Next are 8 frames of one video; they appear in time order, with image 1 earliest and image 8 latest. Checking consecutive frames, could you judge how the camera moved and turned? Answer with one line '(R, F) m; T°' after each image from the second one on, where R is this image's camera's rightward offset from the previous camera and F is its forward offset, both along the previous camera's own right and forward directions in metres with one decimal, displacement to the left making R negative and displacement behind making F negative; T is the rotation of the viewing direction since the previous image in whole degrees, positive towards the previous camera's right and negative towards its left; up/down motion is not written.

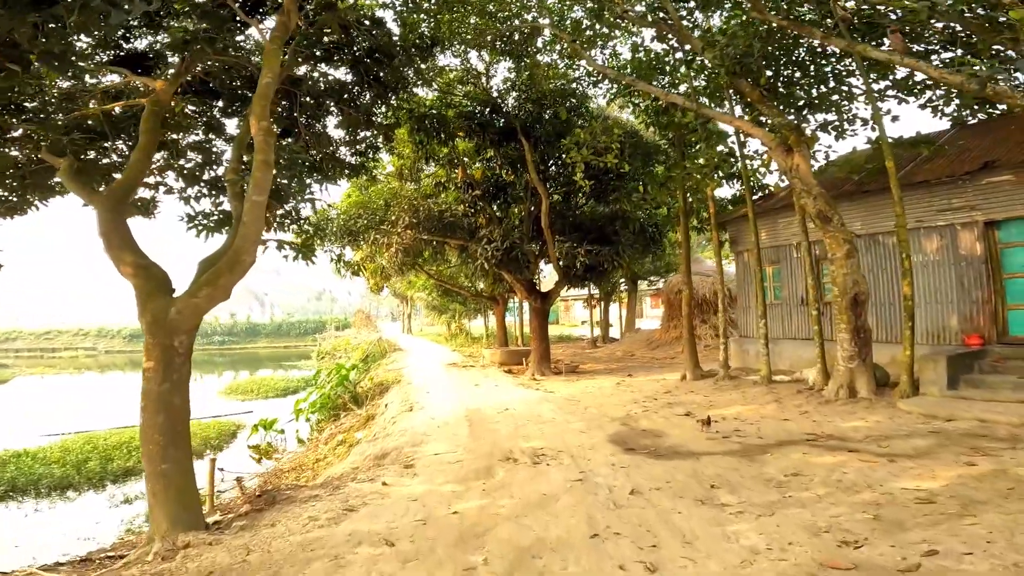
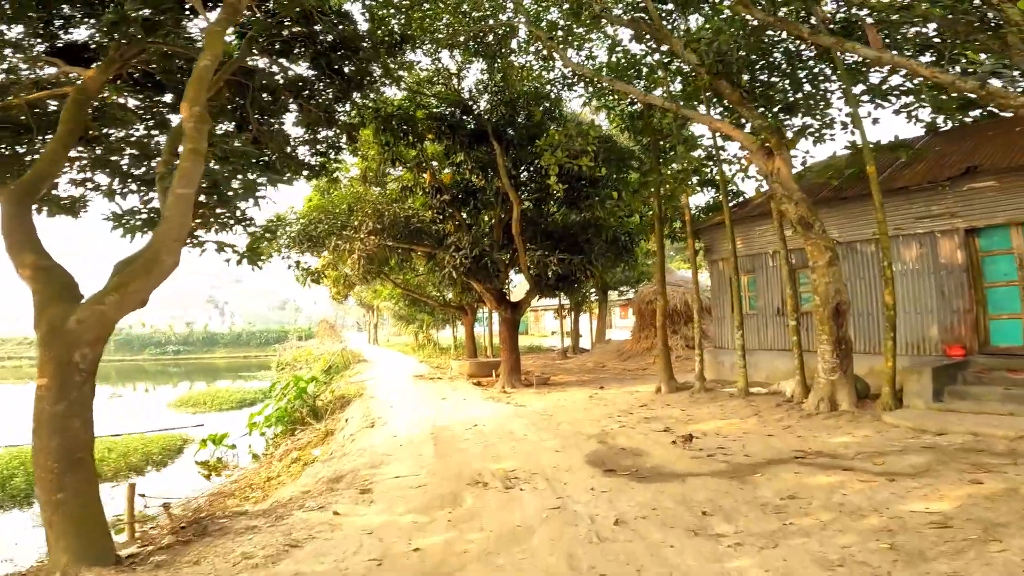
(0.0, +0.5) m; +3°
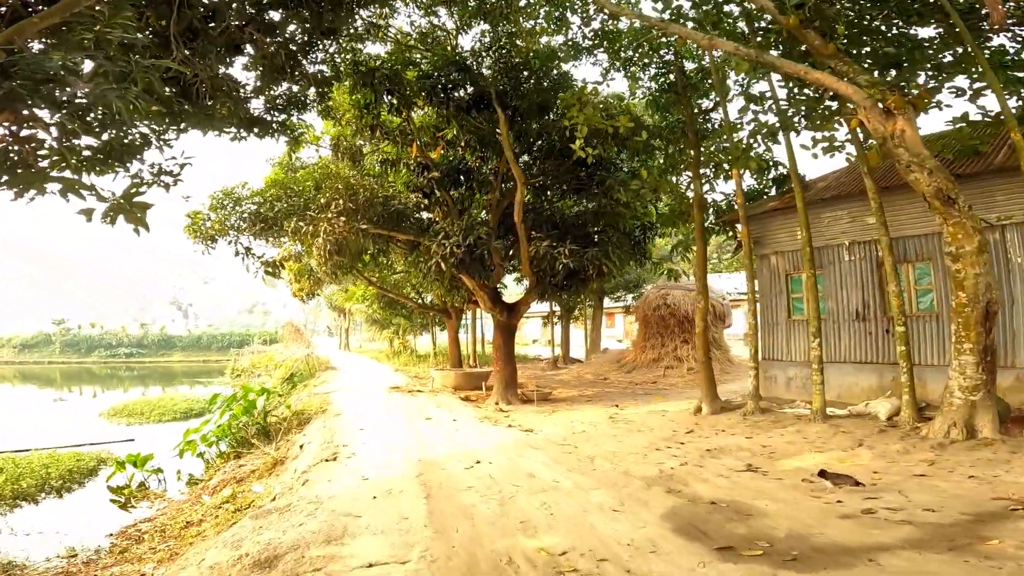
(-0.5, +2.3) m; +3°
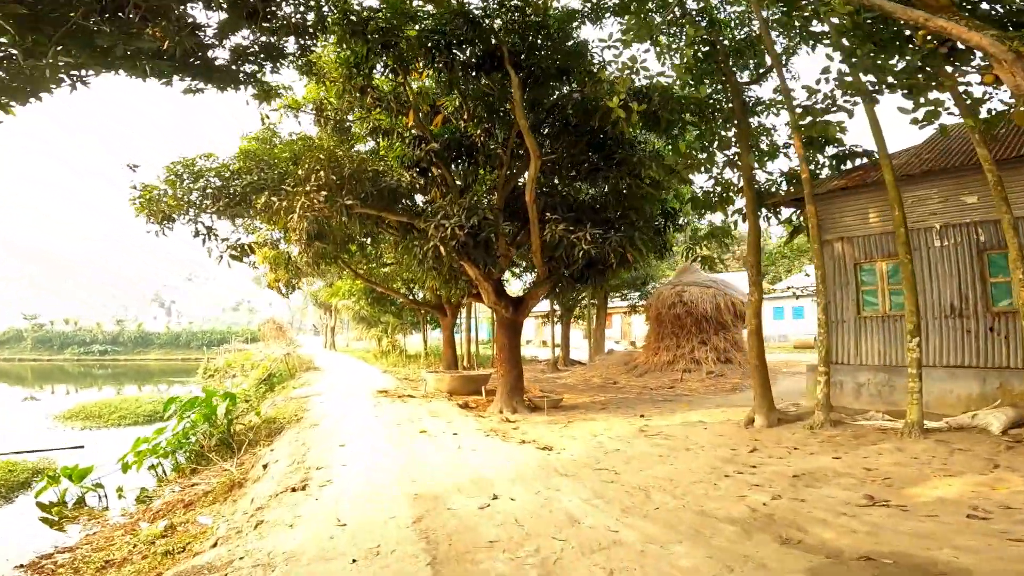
(-0.4, +1.6) m; +1°
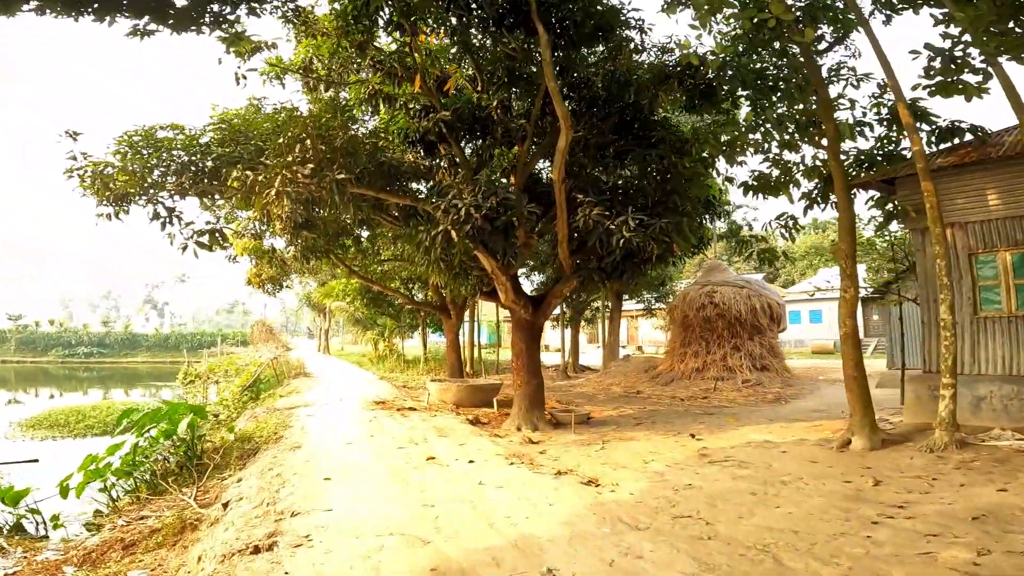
(-0.4, +1.6) m; 0°
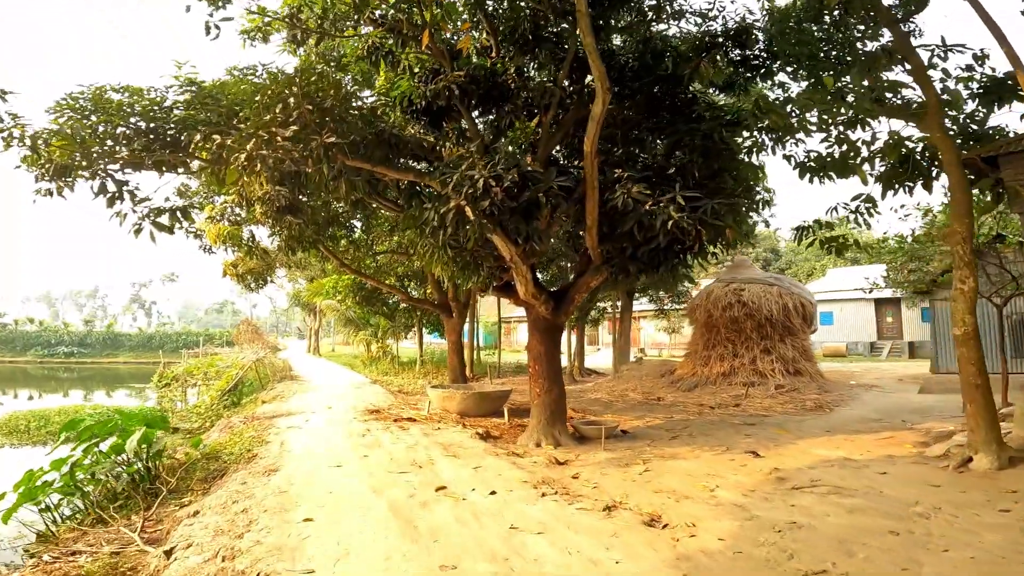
(-0.4, +1.3) m; +1°
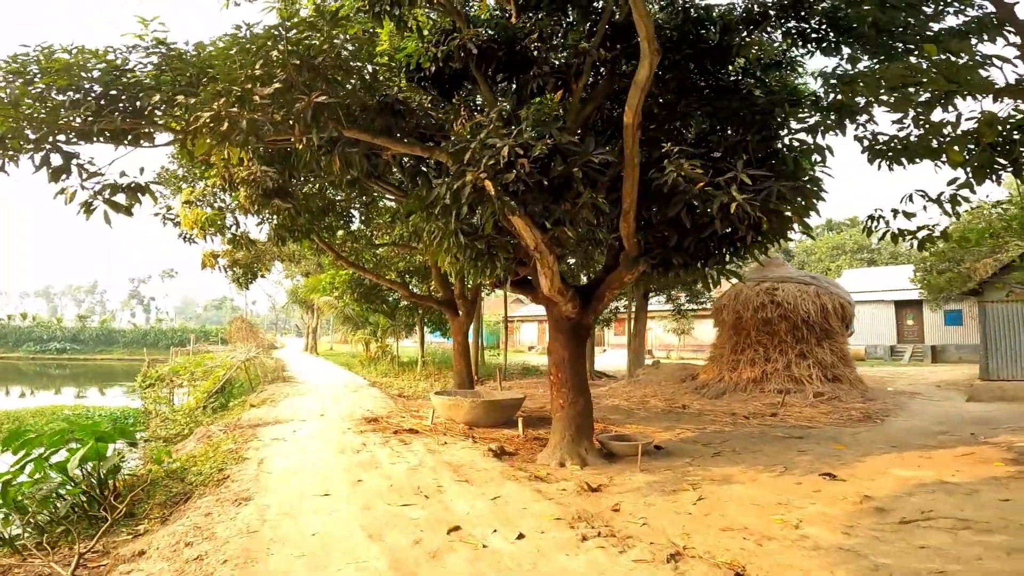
(-0.3, +1.1) m; 0°
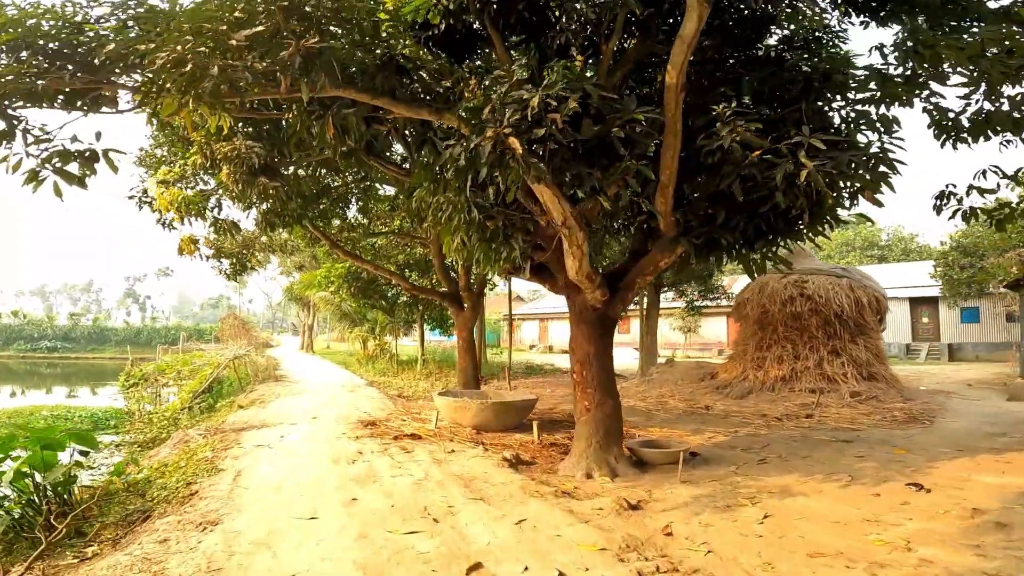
(-0.2, +0.9) m; 0°
